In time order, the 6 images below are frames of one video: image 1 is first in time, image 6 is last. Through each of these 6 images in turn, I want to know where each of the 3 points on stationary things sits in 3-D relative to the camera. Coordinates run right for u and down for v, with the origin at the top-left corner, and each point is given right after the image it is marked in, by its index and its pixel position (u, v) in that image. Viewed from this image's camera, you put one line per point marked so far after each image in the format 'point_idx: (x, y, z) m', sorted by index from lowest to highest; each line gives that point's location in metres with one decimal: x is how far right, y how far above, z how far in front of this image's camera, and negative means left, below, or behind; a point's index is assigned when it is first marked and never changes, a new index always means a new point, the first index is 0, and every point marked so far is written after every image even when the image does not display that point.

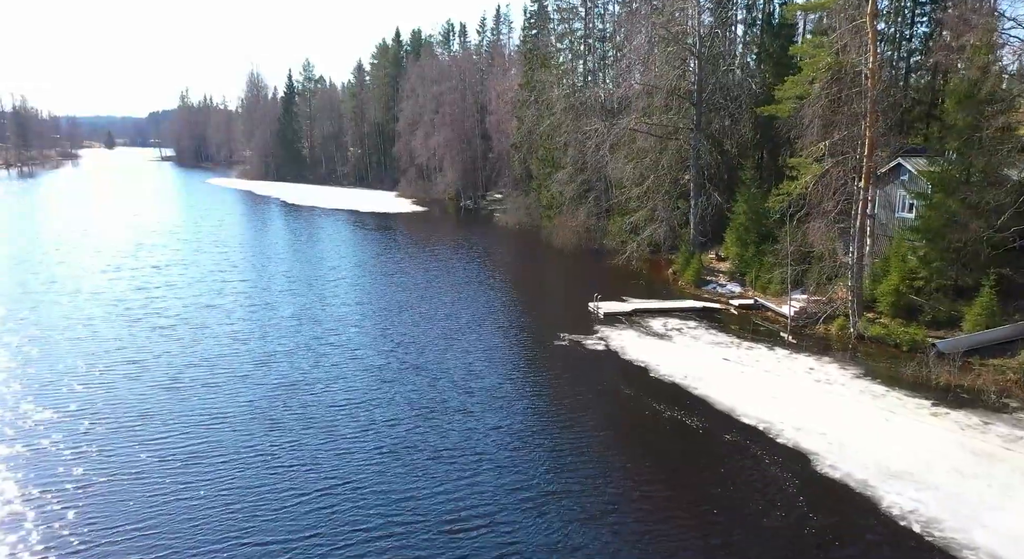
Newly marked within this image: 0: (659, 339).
0: (+4.0, -1.6, +19.4) m
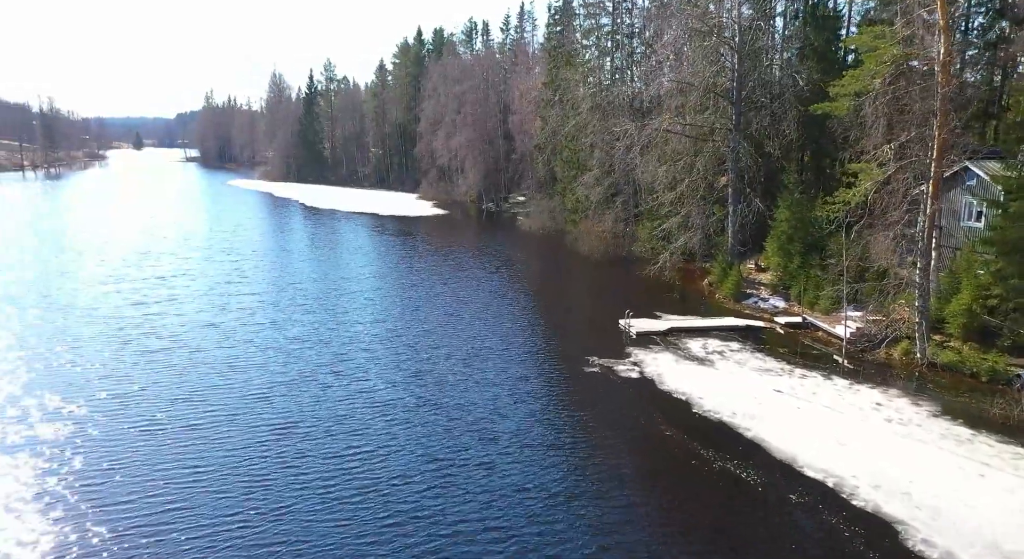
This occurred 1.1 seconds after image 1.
0: (+4.6, -2.1, +17.5) m
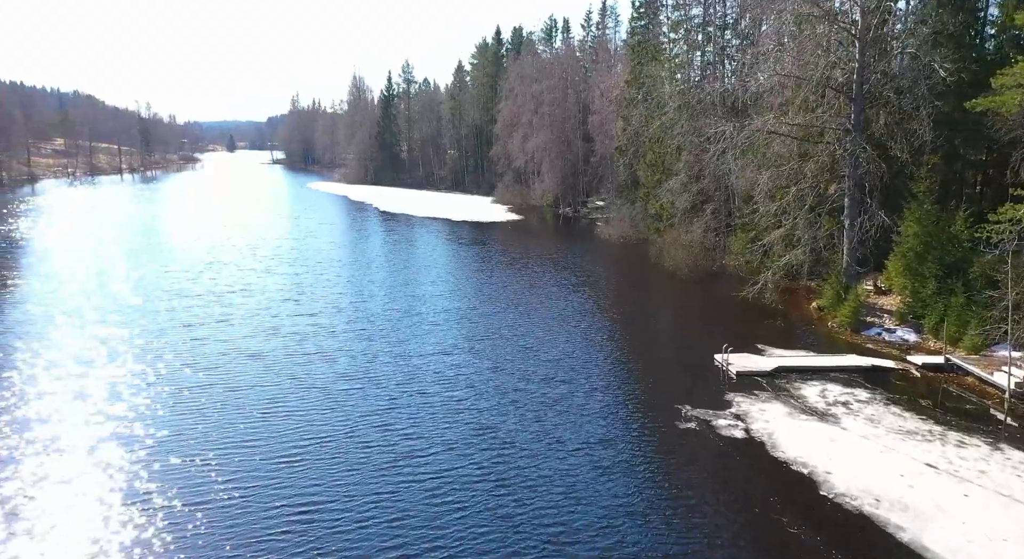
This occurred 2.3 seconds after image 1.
0: (+6.1, -2.8, +14.3) m
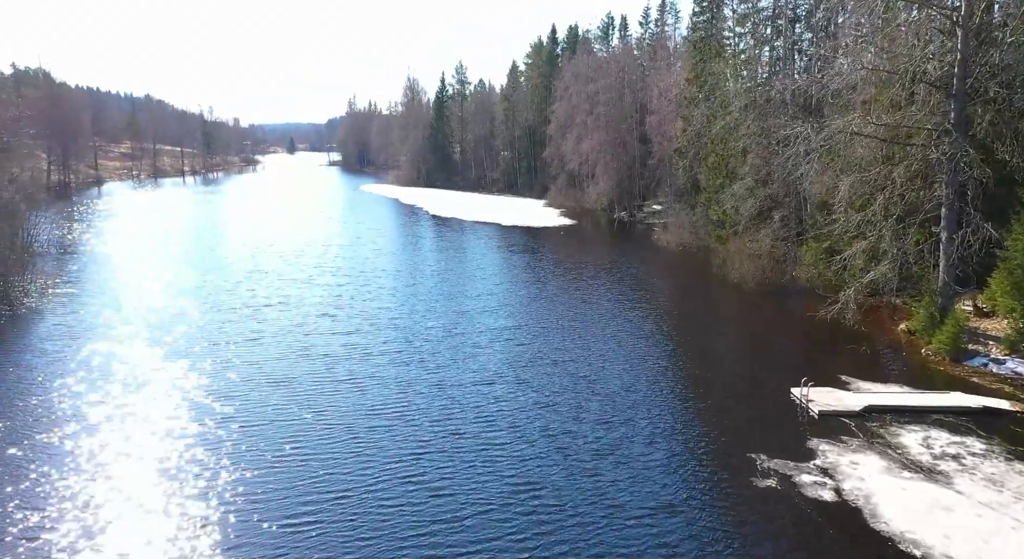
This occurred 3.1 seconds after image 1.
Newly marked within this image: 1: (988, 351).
0: (+6.9, -3.3, +12.0) m
1: (+12.1, -1.8, +18.4) m
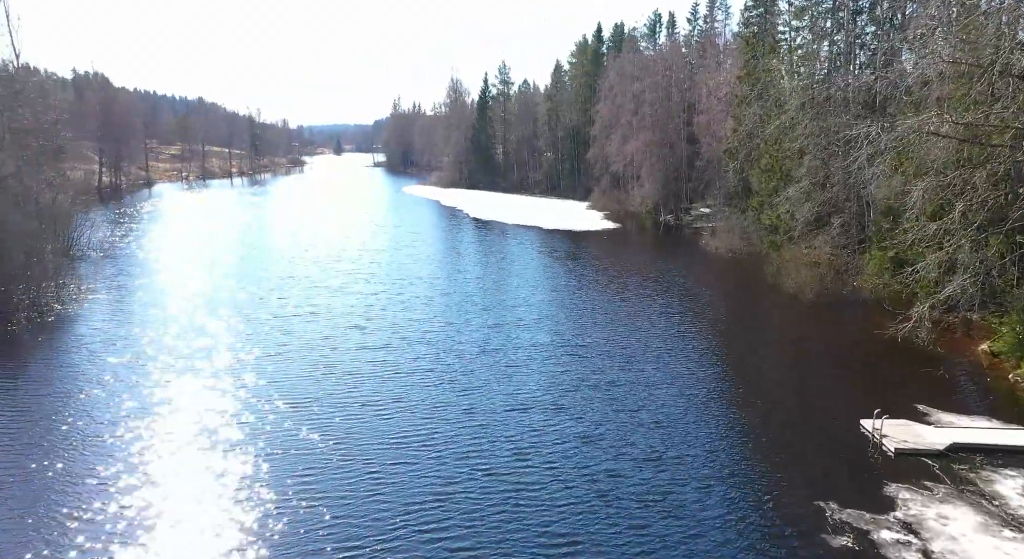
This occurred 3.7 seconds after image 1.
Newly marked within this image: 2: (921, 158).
0: (+7.4, -3.7, +10.2) m
1: (+13.0, -2.2, +16.3) m
2: (+11.0, +3.6, +19.6) m
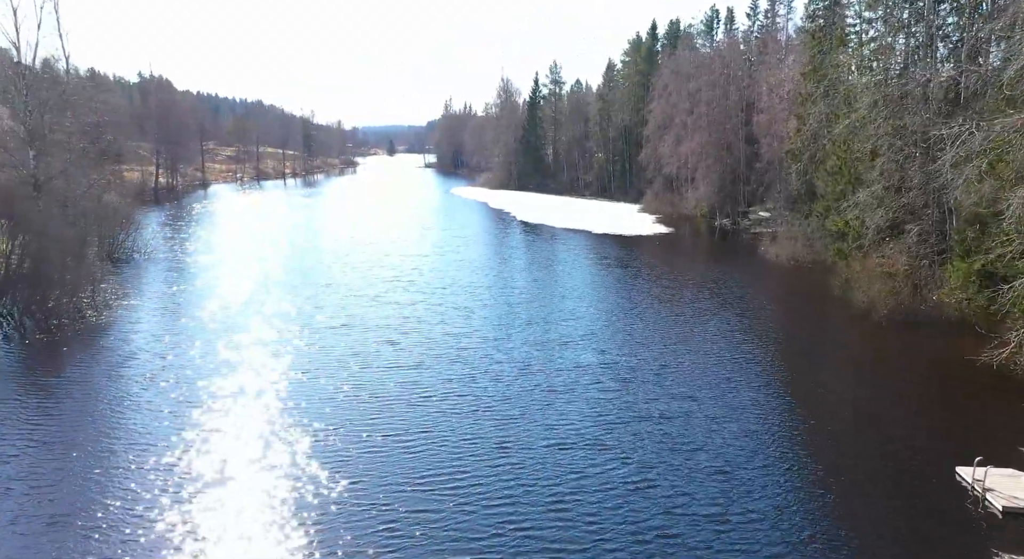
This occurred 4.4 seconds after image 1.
0: (+7.8, -4.1, +8.1) m
1: (+13.8, -2.7, +13.9) m
2: (+12.2, +3.1, +17.3) m
